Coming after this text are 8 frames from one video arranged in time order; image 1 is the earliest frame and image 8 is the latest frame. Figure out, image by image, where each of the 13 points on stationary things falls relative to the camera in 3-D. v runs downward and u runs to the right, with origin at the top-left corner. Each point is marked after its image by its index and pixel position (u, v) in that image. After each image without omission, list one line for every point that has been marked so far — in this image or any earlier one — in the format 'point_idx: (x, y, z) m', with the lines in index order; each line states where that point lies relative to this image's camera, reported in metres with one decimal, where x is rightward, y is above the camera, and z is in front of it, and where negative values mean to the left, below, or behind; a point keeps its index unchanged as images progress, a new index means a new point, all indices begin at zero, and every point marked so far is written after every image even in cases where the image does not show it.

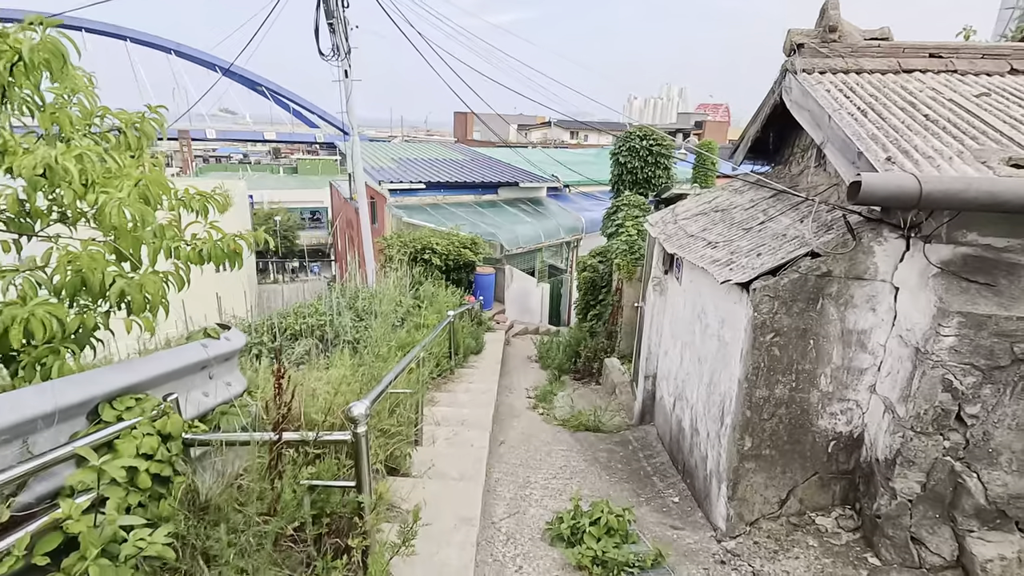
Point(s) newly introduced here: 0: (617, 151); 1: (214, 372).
0: (+1.7, +2.2, +8.8) m
1: (-1.3, -0.4, +2.3) m
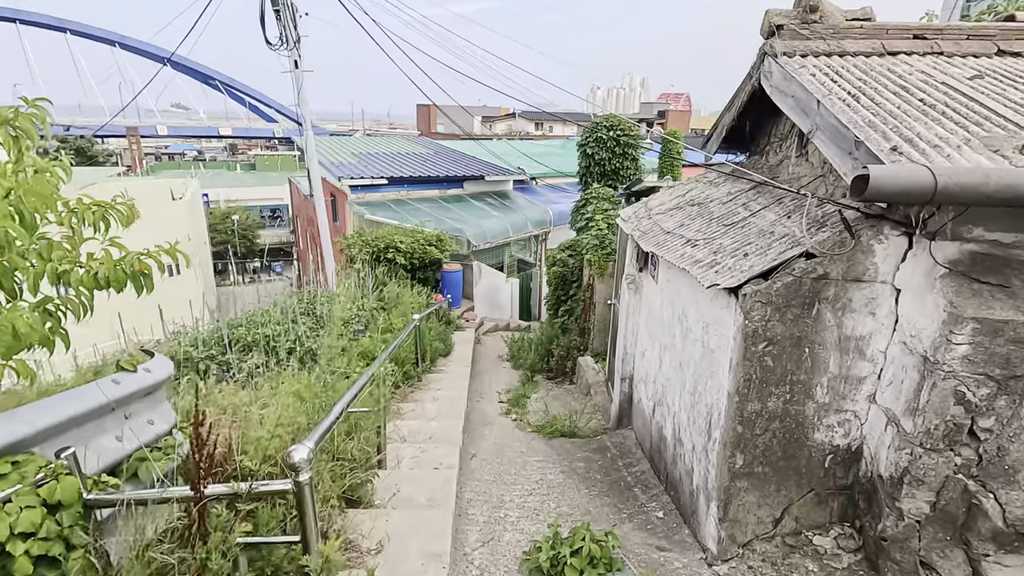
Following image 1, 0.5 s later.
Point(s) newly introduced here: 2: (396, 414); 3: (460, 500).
0: (+1.2, +2.3, +8.5) m
1: (-1.4, -0.5, +2.0) m
2: (-1.0, -1.1, +4.7) m
3: (-0.3, -1.4, +3.4) m
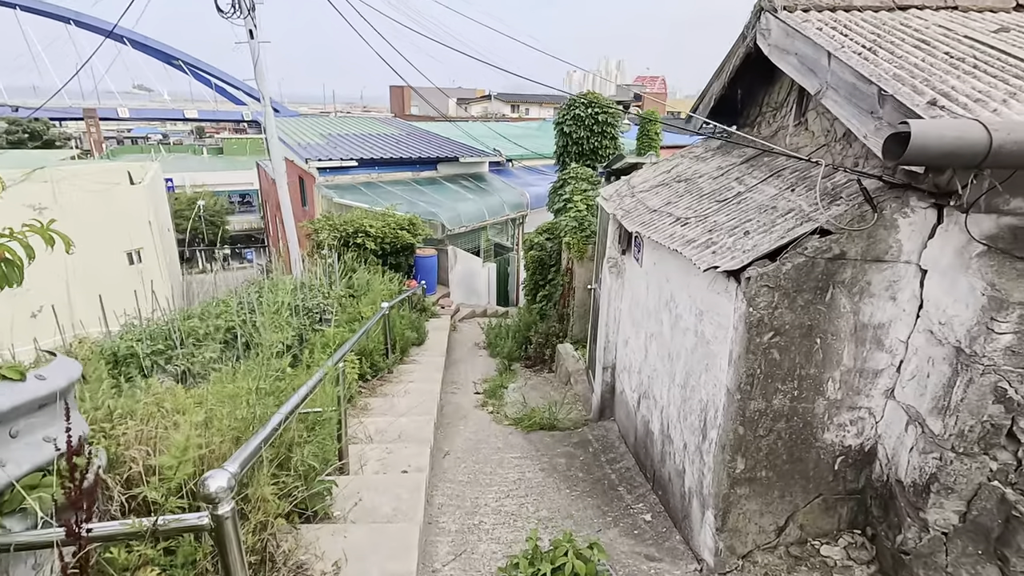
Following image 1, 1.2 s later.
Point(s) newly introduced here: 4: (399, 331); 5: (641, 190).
0: (+0.8, +2.6, +8.2) m
1: (-1.5, -0.4, +1.6) m
2: (-1.2, -1.0, +4.4) m
3: (-0.5, -1.3, +3.1) m
4: (-1.3, -0.5, +6.1) m
5: (+0.9, +0.7, +3.8) m
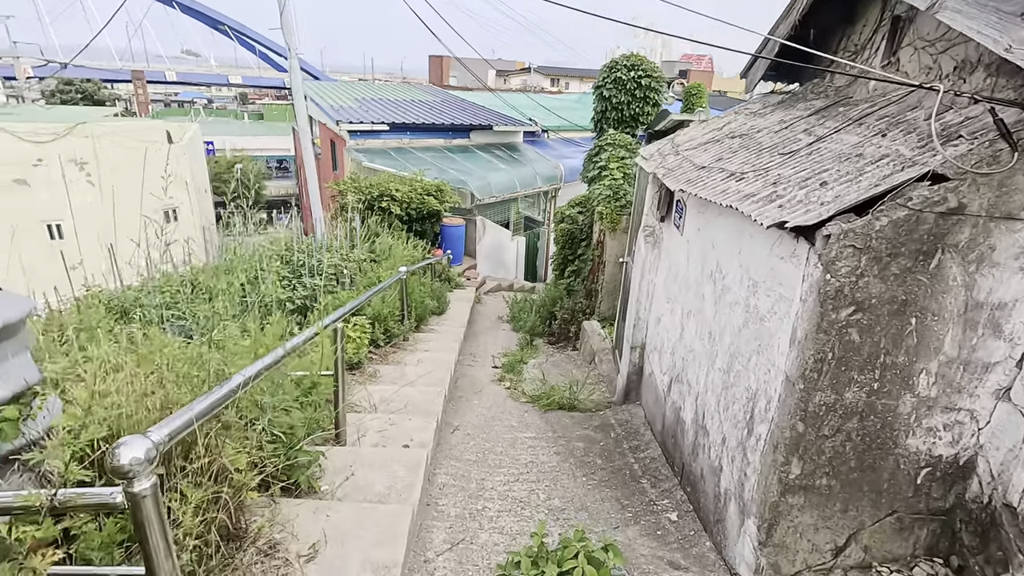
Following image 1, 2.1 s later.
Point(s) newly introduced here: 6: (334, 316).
0: (+1.3, +2.9, +7.7) m
1: (-1.5, -0.2, +1.3) m
2: (-1.1, -0.7, +4.1) m
3: (-0.4, -1.1, +2.8) m
4: (-1.0, -0.1, +5.8) m
5: (+1.1, +0.9, +3.3) m
6: (-1.0, -0.2, +2.8) m
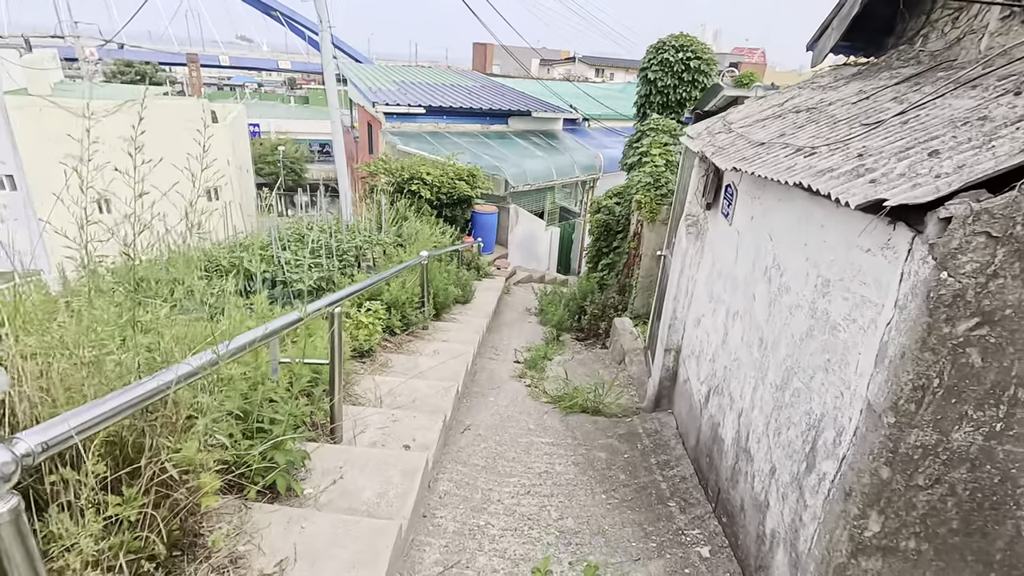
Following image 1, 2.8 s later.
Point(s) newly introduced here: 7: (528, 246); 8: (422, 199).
0: (+1.8, +3.0, +7.2) m
1: (-1.5, -0.1, +1.1) m
2: (-1.0, -0.6, +3.9) m
3: (-0.4, -1.0, +2.5) m
4: (-0.8, 0.0, +5.5) m
5: (+1.2, +0.9, +2.9) m
6: (-0.9, -0.1, +2.5) m
7: (+0.3, +0.9, +11.8) m
8: (-1.4, +1.4, +8.5) m
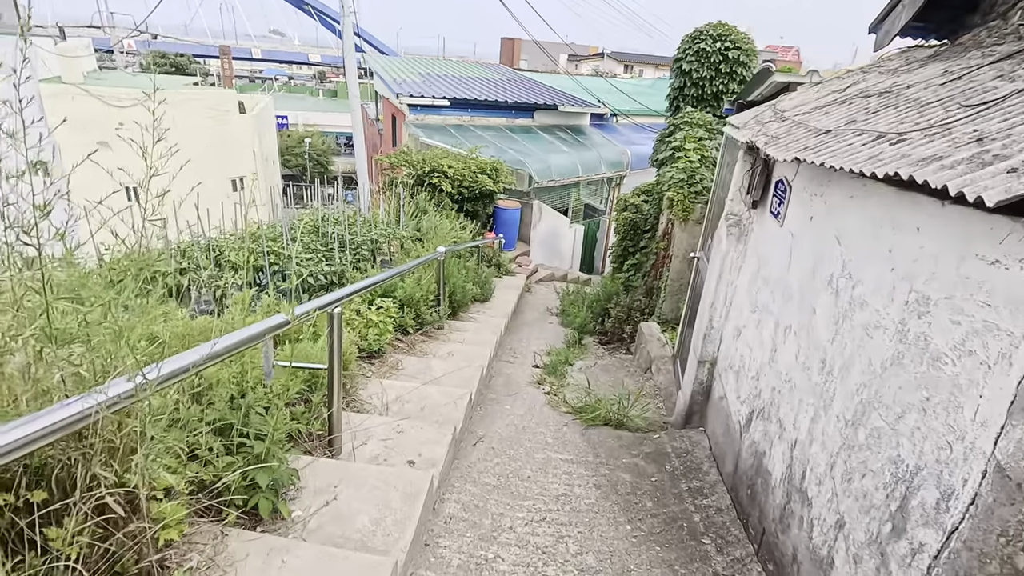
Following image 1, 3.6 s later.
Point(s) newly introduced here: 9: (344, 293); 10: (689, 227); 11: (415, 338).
0: (+2.2, +2.9, +6.8) m
1: (-1.5, -0.1, +0.9) m
2: (-0.8, -0.6, +3.6) m
3: (-0.3, -1.0, +2.3) m
4: (-0.5, +0.1, +5.3) m
5: (+1.4, +0.8, +2.6) m
6: (-0.8, -0.1, +2.2) m
7: (+0.8, +1.0, +11.4) m
8: (-1.1, +1.5, +8.3) m
9: (-0.8, 0.0, +2.6) m
10: (+1.8, +0.6, +5.3) m
11: (-0.8, -0.4, +4.3) m
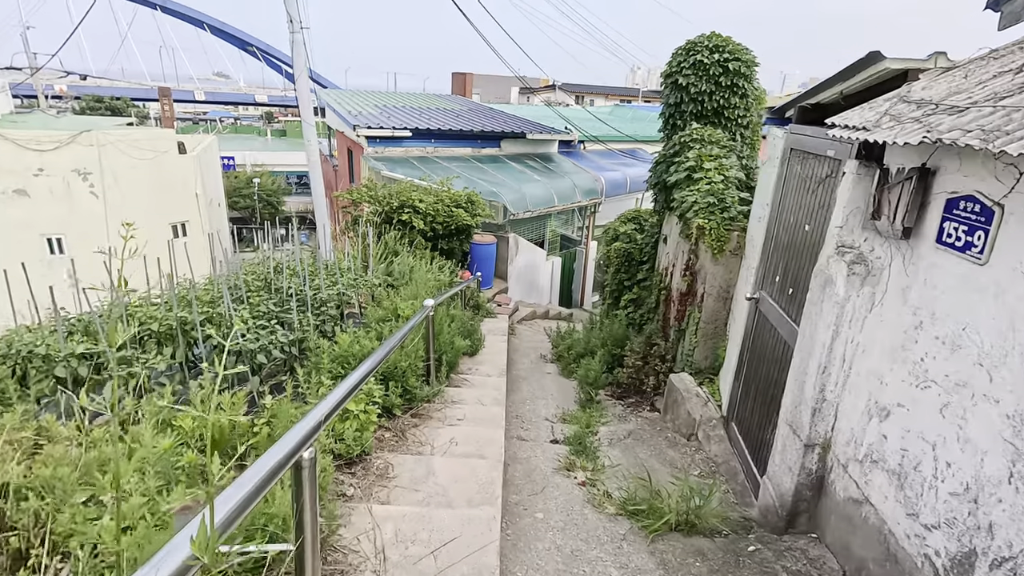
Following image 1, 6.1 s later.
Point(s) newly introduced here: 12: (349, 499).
0: (+1.9, +2.5, +6.2) m
1: (-1.2, -0.4, -0.2) m
2: (-0.7, -1.0, +2.6) m
3: (0.0, -1.3, +1.3) m
4: (-0.5, -0.4, +4.3) m
5: (+1.5, +0.6, +1.8) m
6: (-0.6, -0.4, +1.2) m
7: (+0.3, +0.2, +10.6) m
8: (-1.3, +0.8, +7.3) m
9: (-0.5, -0.3, +1.6) m
10: (+1.7, +0.2, +4.5) m
11: (-0.7, -0.8, +3.3) m
12: (-0.7, -0.9, +2.4) m
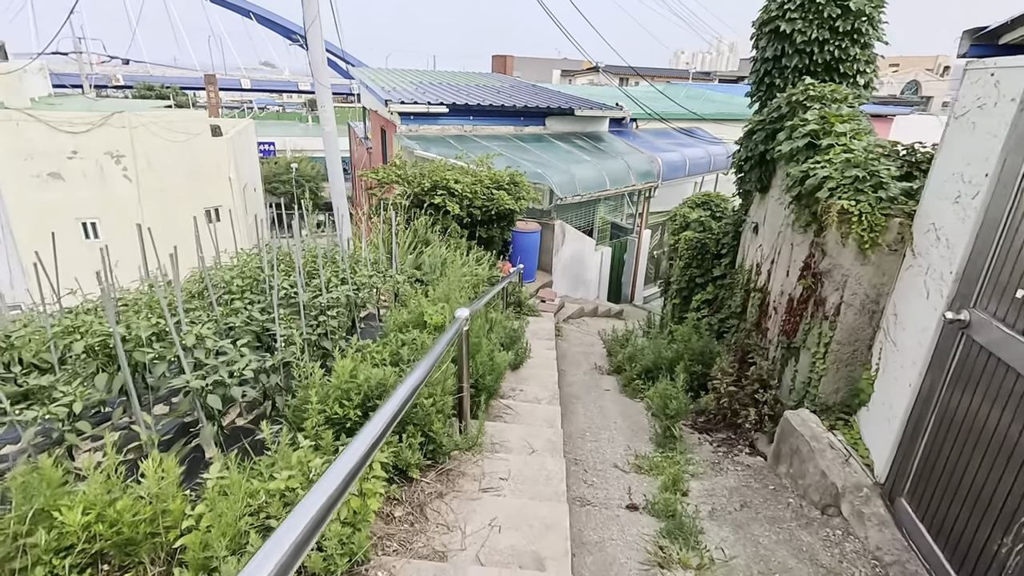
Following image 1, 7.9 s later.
0: (+2.4, +2.5, +4.9) m
1: (-1.1, -0.5, -1.1) m
2: (-0.4, -1.0, +1.6) m
3: (+0.1, -1.4, +0.2) m
4: (-0.2, -0.4, +3.3) m
5: (+1.7, +0.5, +0.6) m
6: (-0.4, -0.5, +0.2) m
7: (+1.1, +0.3, +9.5) m
8: (-0.8, +0.9, +6.3) m
9: (-0.4, -0.4, +0.6) m
10: (+2.1, +0.2, +3.3) m
11: (-0.4, -0.9, +2.3) m
12: (-0.5, -1.0, +1.4) m
